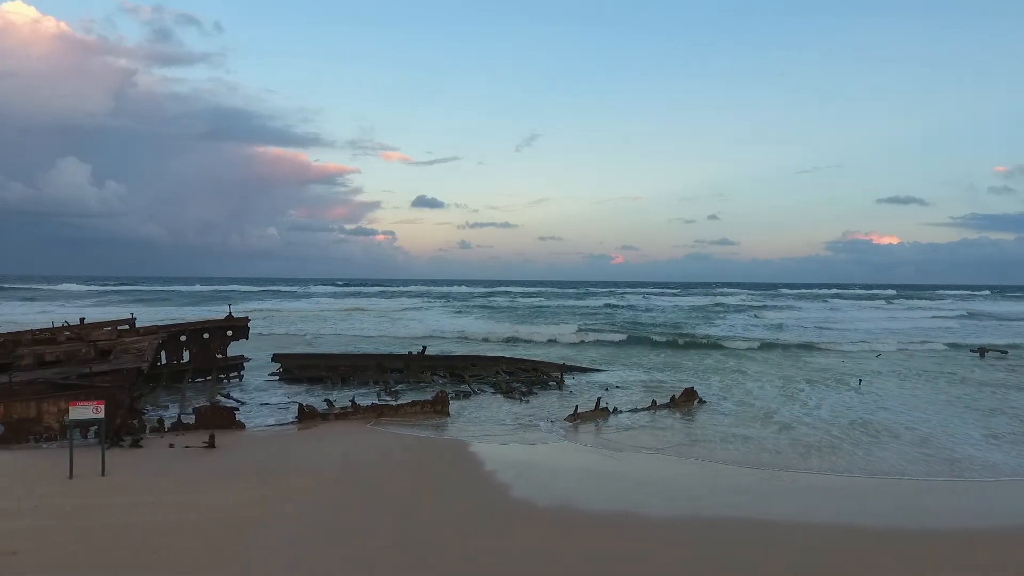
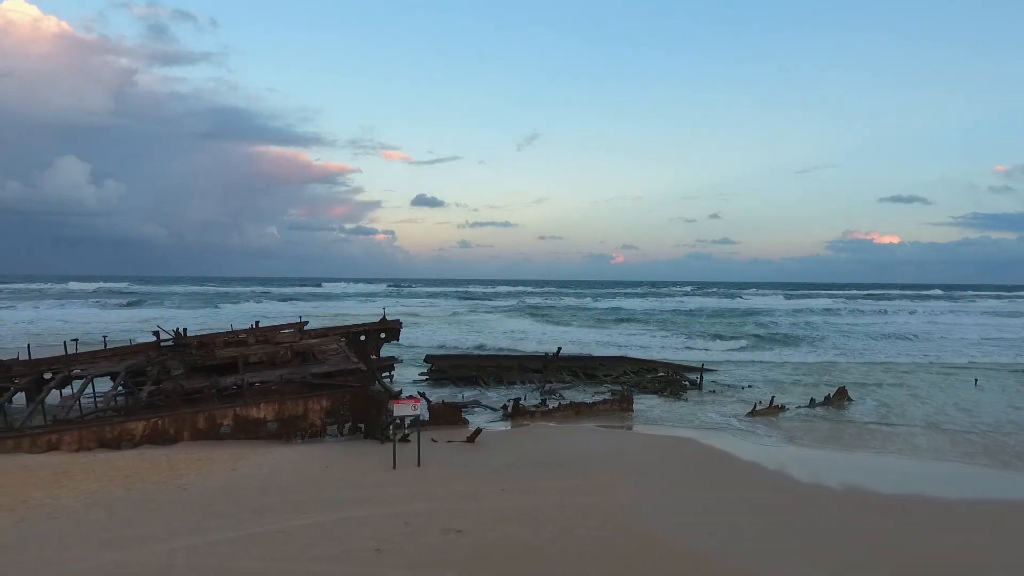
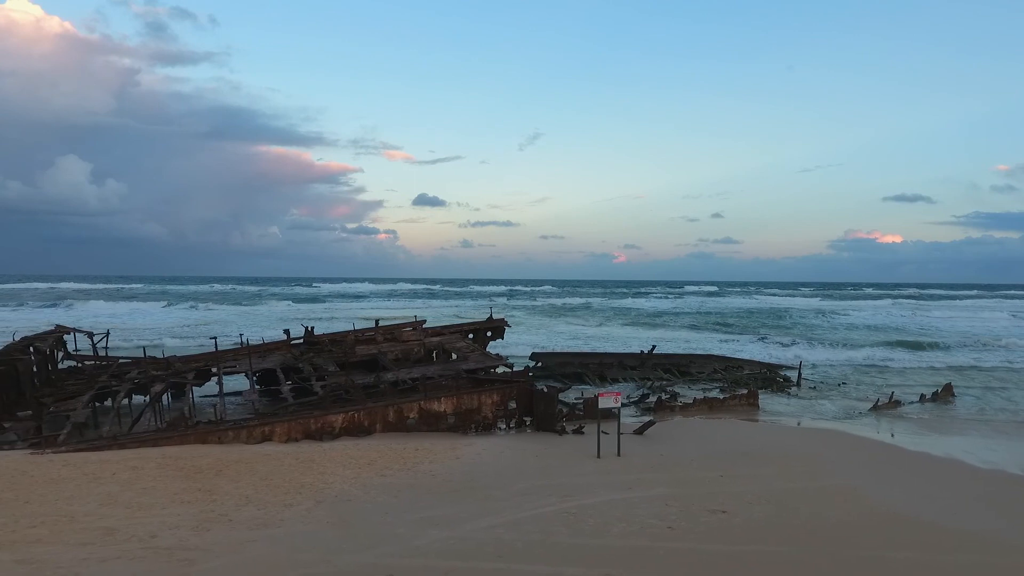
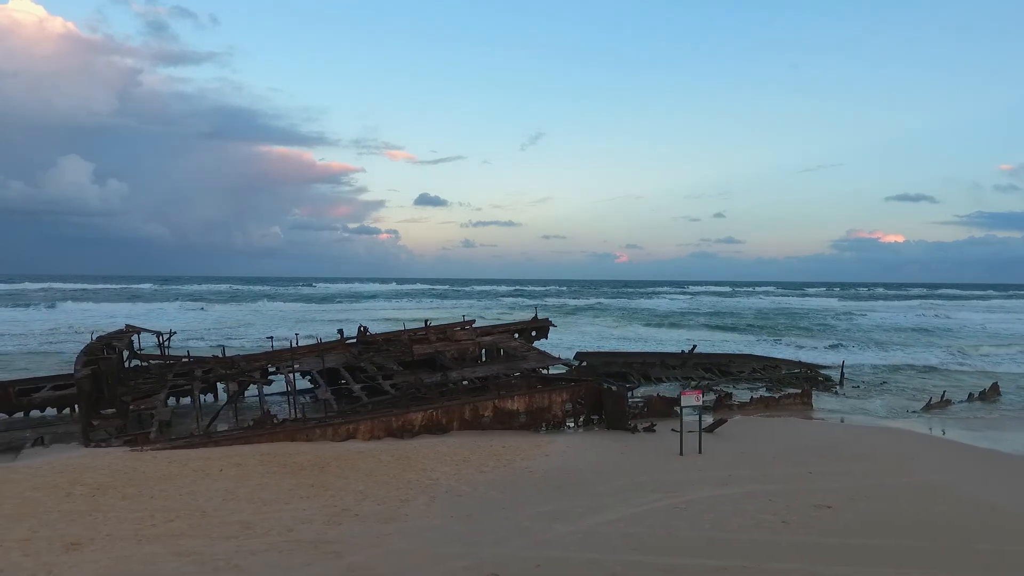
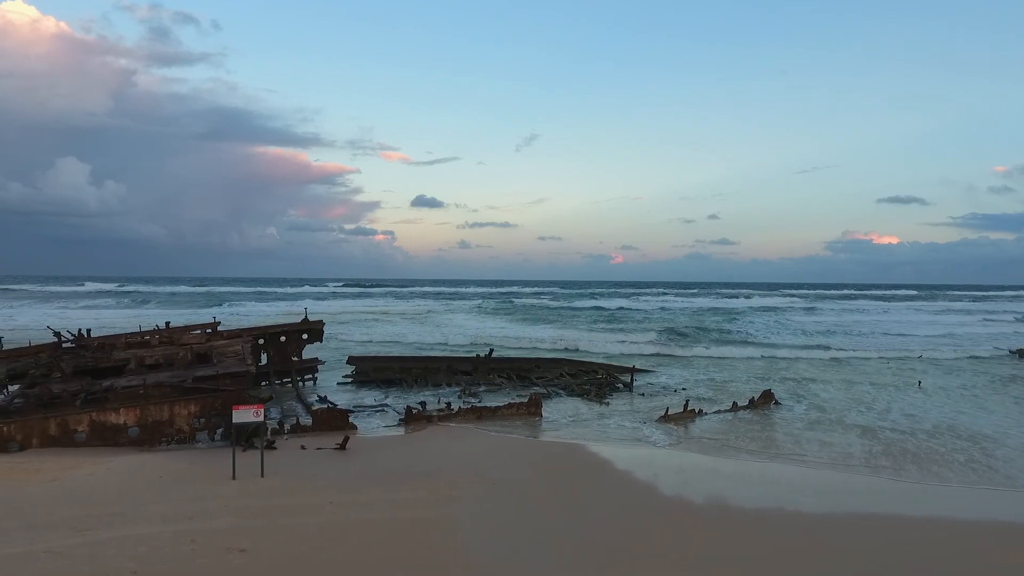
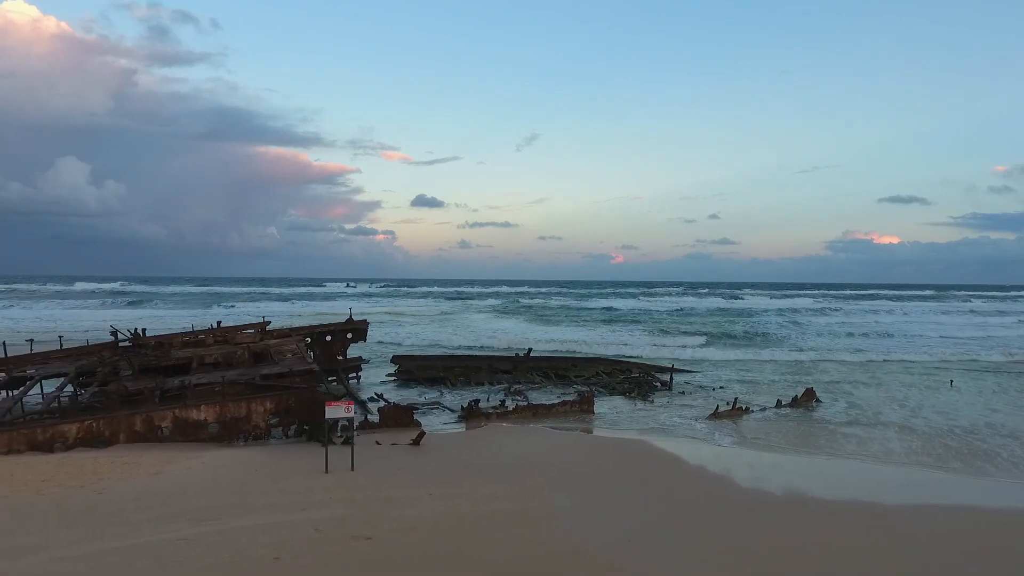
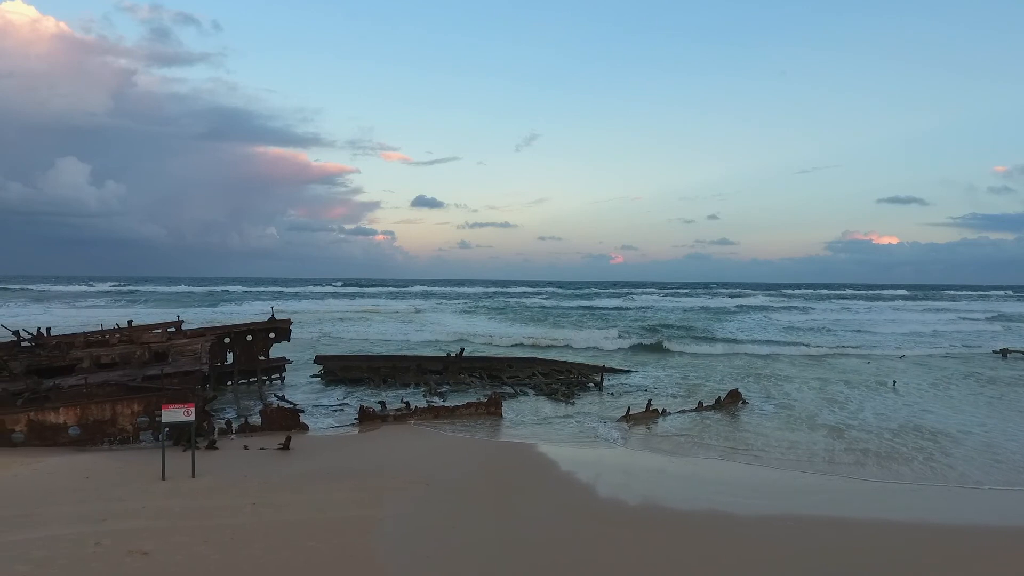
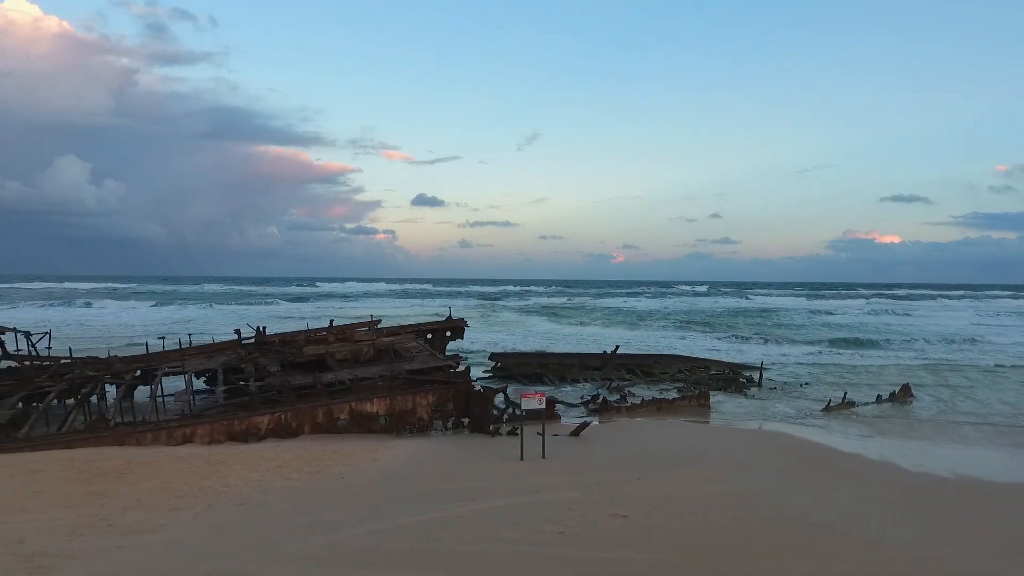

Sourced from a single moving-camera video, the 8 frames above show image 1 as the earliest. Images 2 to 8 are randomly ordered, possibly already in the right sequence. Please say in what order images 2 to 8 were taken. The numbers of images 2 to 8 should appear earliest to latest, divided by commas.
7, 5, 6, 2, 8, 3, 4
